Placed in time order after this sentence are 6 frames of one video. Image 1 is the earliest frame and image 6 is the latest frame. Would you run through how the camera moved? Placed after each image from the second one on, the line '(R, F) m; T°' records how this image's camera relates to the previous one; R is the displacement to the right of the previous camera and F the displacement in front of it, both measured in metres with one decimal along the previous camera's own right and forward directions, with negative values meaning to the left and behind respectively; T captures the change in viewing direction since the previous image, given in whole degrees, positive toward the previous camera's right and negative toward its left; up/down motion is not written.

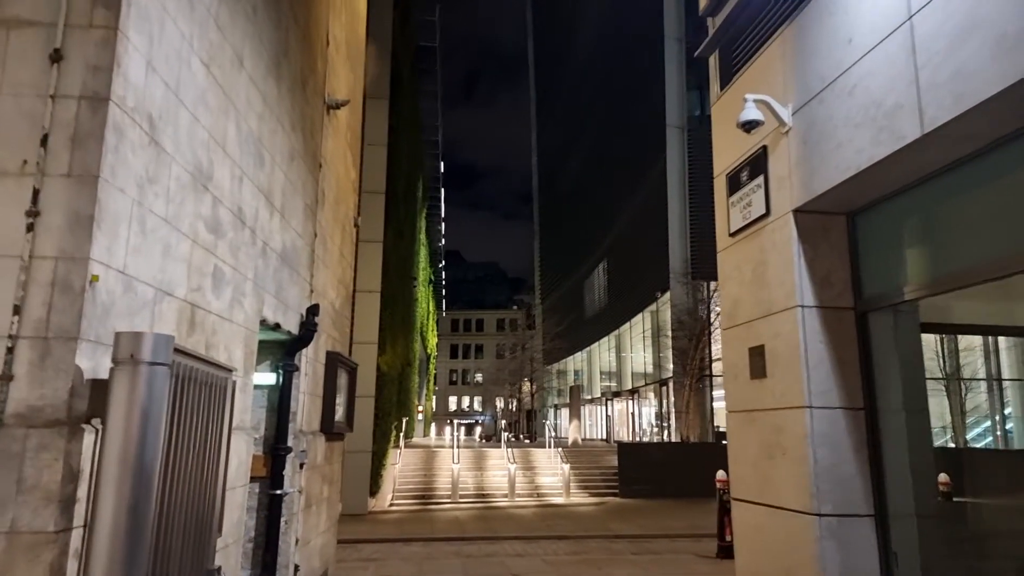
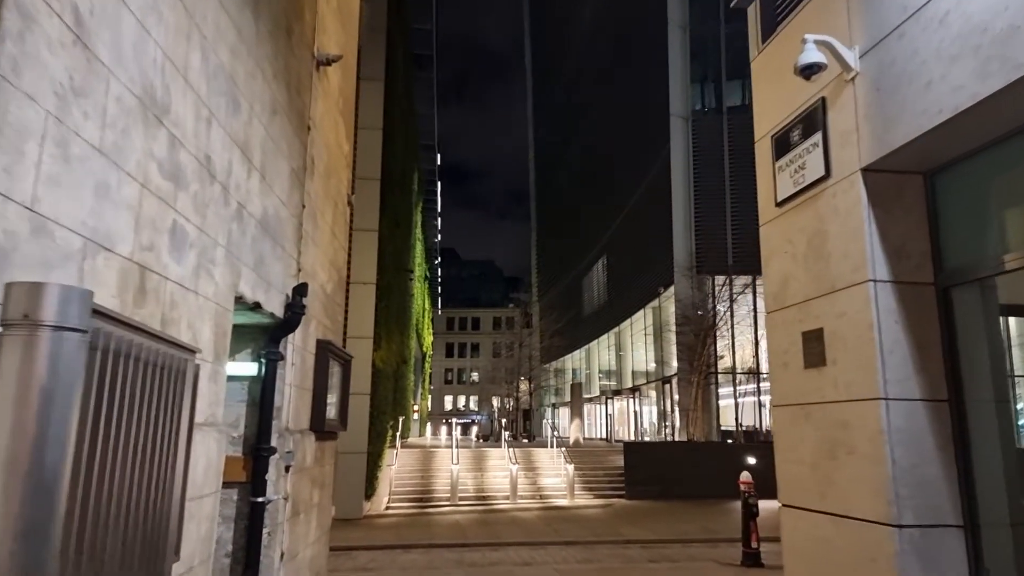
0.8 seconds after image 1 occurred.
(-0.2, +0.8) m; 0°
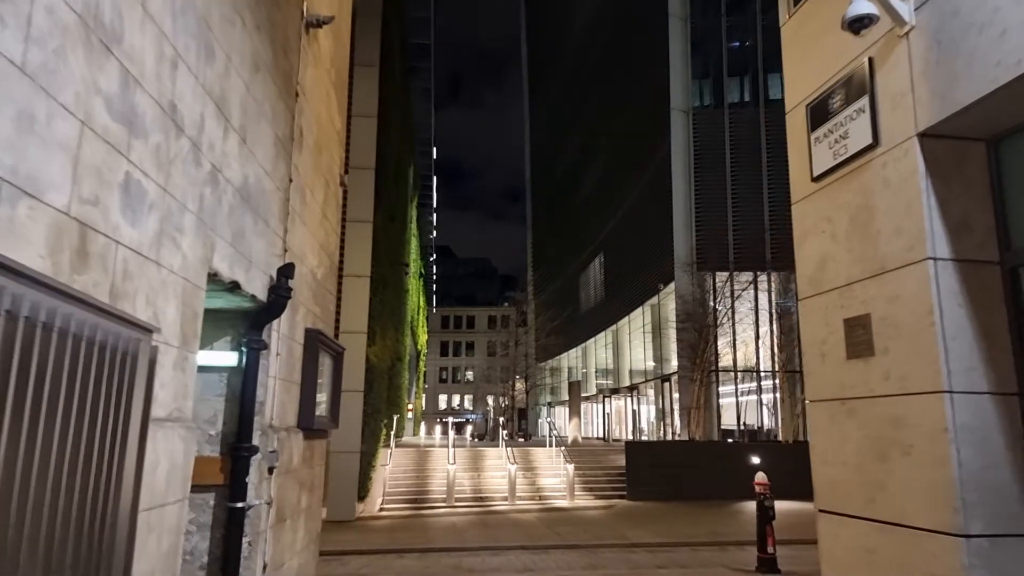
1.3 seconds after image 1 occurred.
(-0.1, +0.6) m; +1°
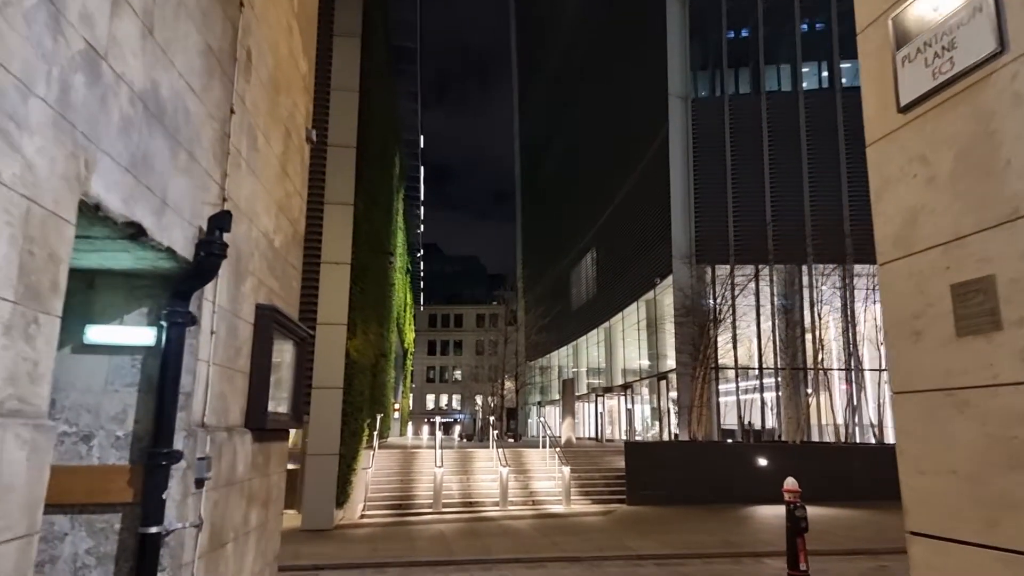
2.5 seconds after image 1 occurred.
(-0.1, +1.2) m; +1°
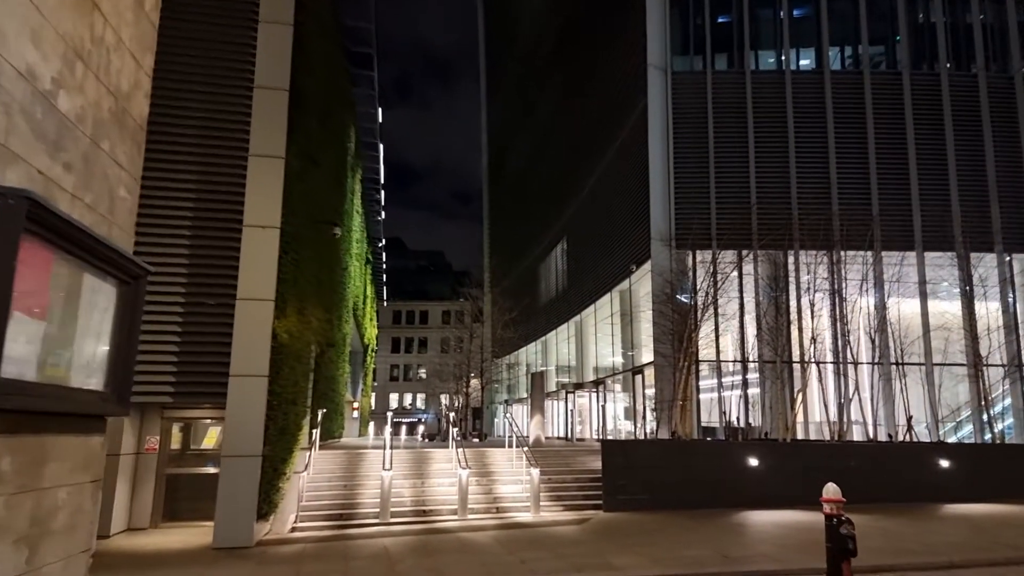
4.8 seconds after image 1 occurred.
(+0.1, +2.1) m; +3°
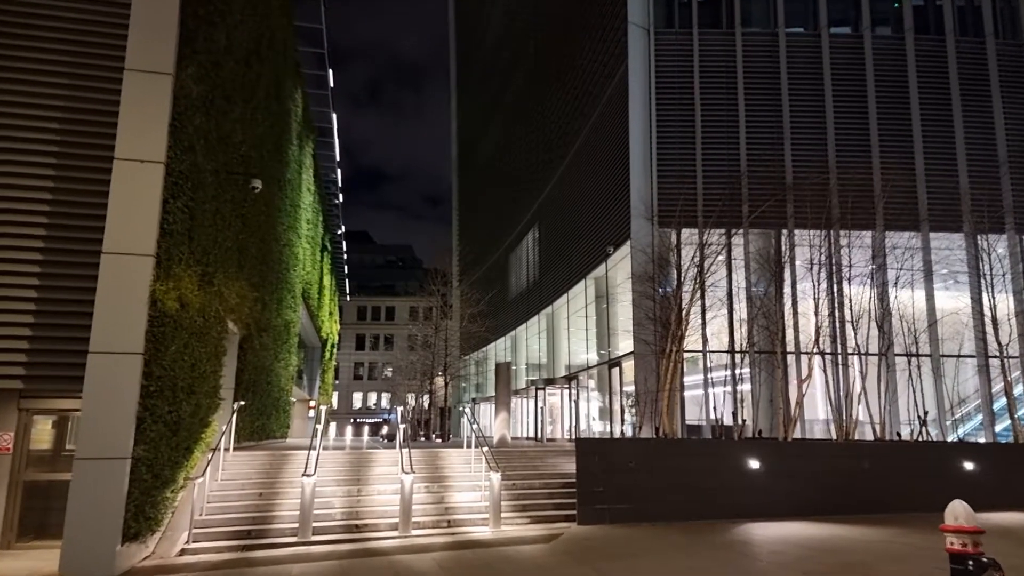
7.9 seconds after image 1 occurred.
(+0.3, +2.5) m; +2°
